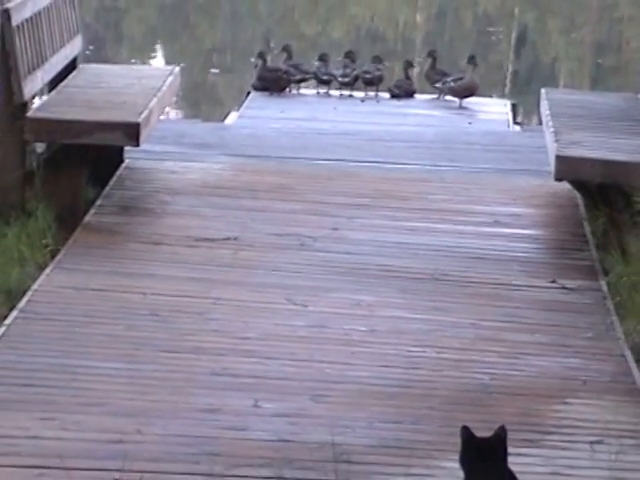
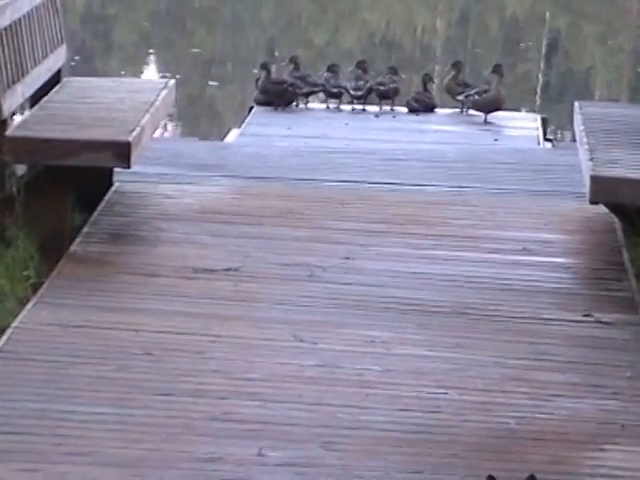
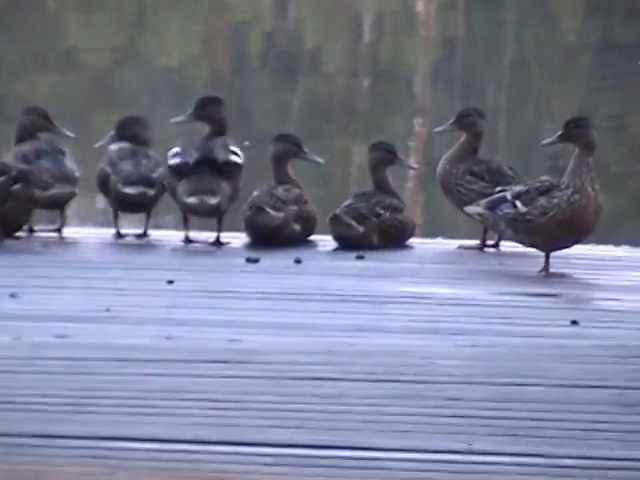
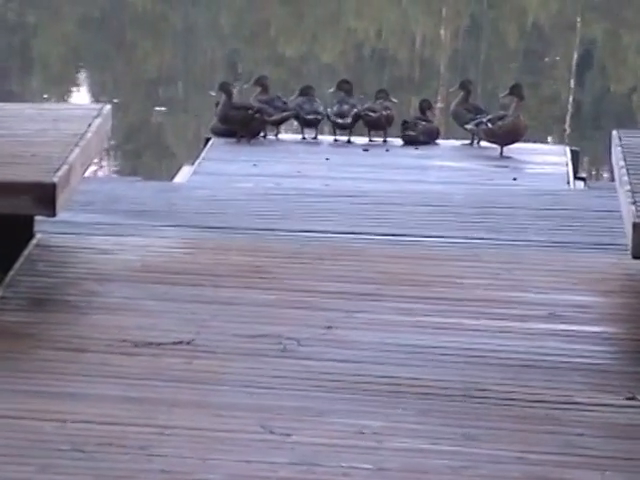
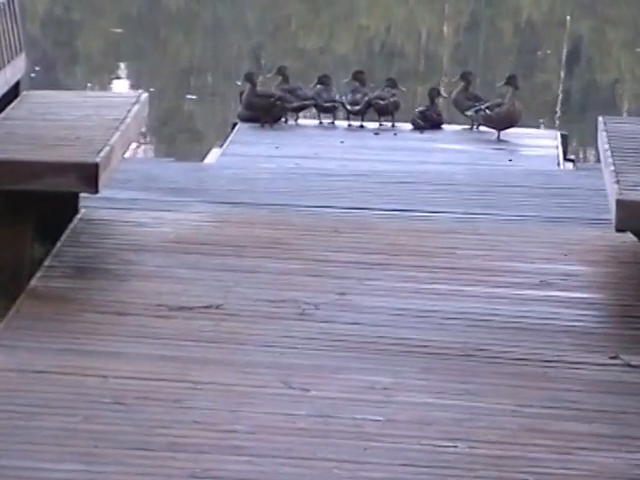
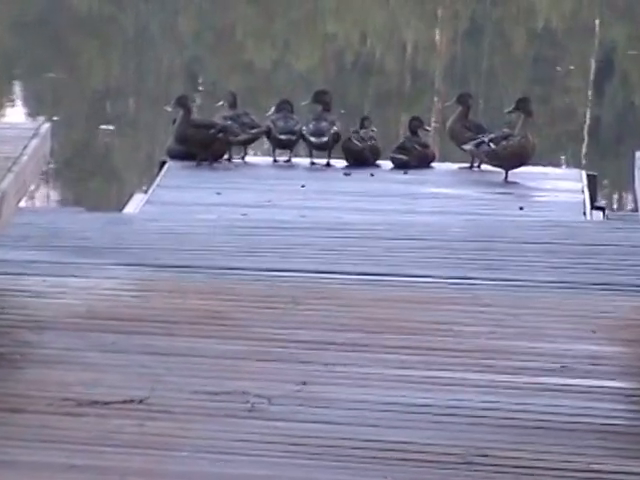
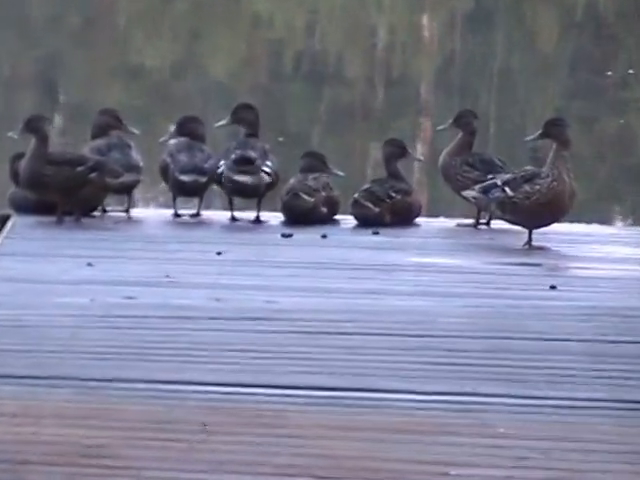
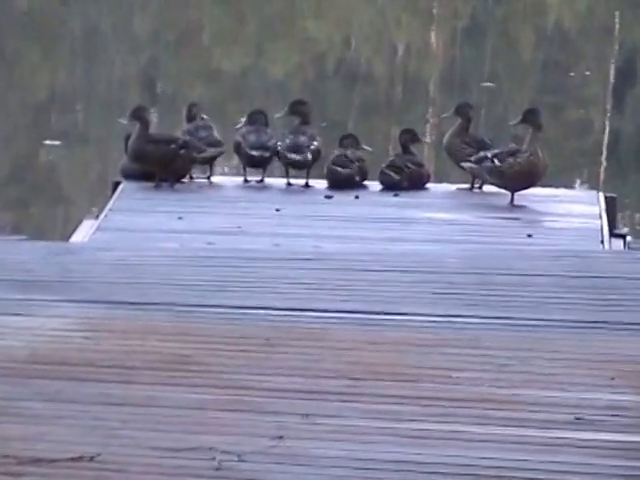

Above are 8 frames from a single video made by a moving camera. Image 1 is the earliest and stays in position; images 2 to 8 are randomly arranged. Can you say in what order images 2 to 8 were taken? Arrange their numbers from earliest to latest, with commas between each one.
2, 5, 4, 6, 8, 7, 3
